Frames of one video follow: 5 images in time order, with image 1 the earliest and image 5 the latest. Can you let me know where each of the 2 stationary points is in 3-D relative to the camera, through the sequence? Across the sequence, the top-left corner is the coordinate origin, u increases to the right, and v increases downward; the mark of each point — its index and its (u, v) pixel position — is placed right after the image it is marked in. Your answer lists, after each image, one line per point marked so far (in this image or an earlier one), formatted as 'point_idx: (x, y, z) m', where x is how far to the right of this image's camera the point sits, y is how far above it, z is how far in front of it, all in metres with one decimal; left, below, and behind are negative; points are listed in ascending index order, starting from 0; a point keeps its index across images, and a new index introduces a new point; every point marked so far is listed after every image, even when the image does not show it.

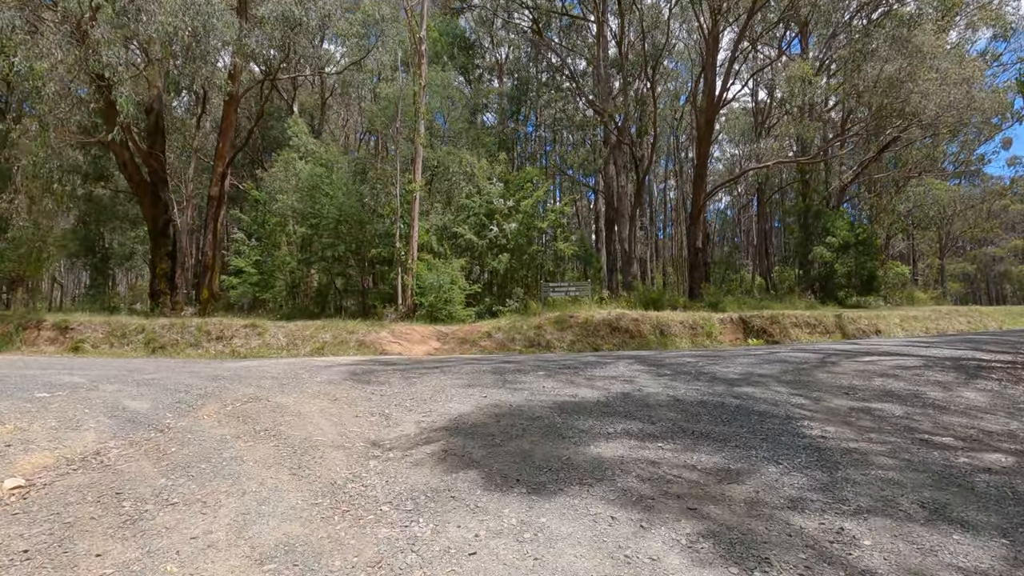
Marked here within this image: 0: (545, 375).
0: (+0.3, -0.9, +5.8) m
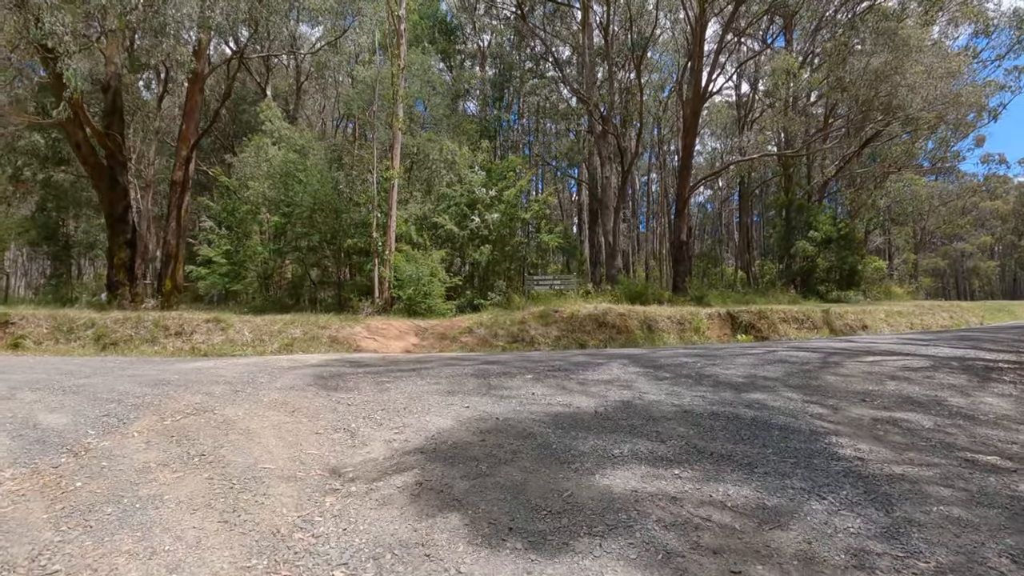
0: (+0.2, -0.9, +5.2) m
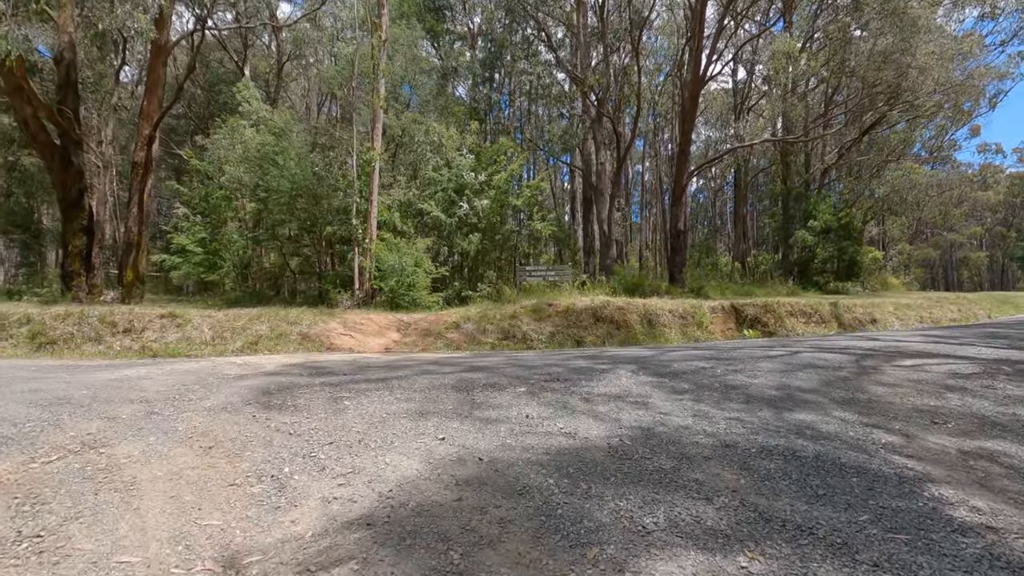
0: (+0.1, -0.8, +4.3) m
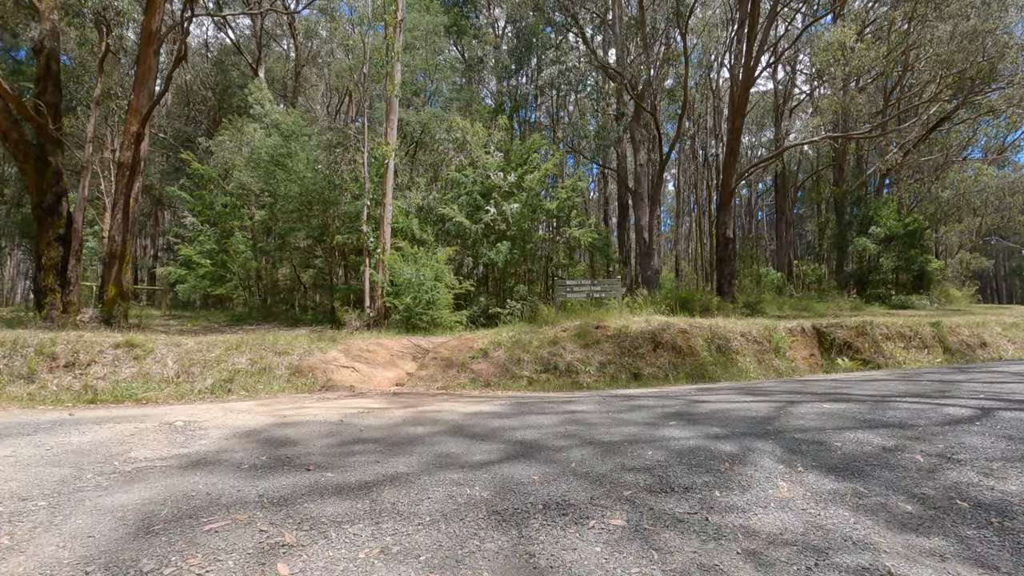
0: (+0.5, -1.0, +2.2) m
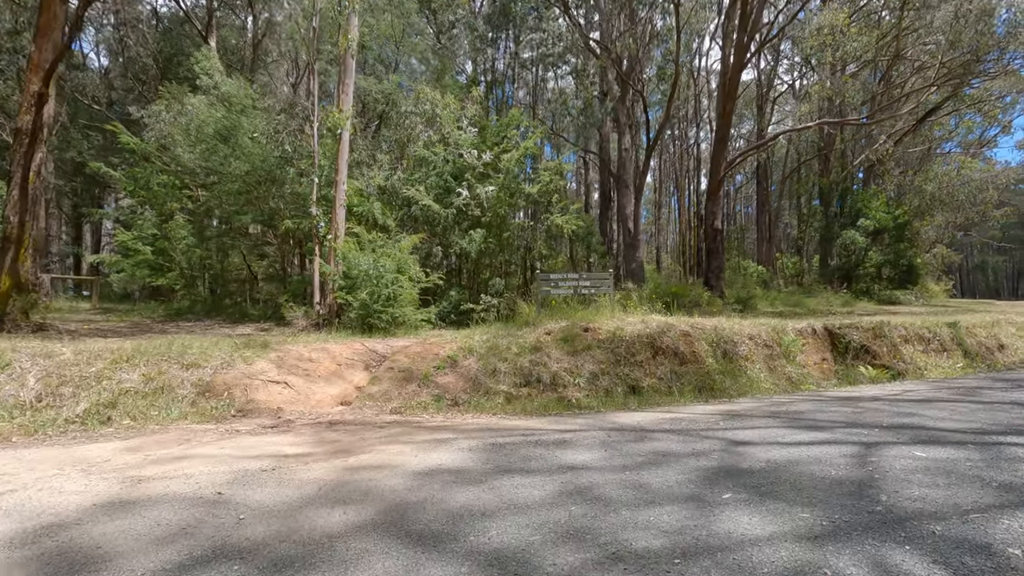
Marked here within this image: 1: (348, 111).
0: (+0.4, -1.1, +0.8) m
1: (-3.3, +3.5, +10.8) m
